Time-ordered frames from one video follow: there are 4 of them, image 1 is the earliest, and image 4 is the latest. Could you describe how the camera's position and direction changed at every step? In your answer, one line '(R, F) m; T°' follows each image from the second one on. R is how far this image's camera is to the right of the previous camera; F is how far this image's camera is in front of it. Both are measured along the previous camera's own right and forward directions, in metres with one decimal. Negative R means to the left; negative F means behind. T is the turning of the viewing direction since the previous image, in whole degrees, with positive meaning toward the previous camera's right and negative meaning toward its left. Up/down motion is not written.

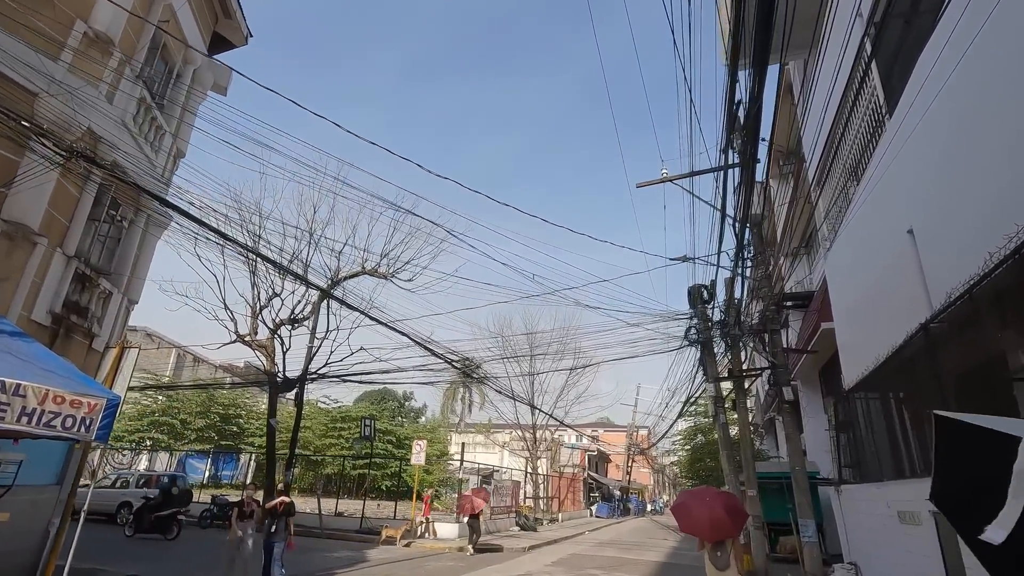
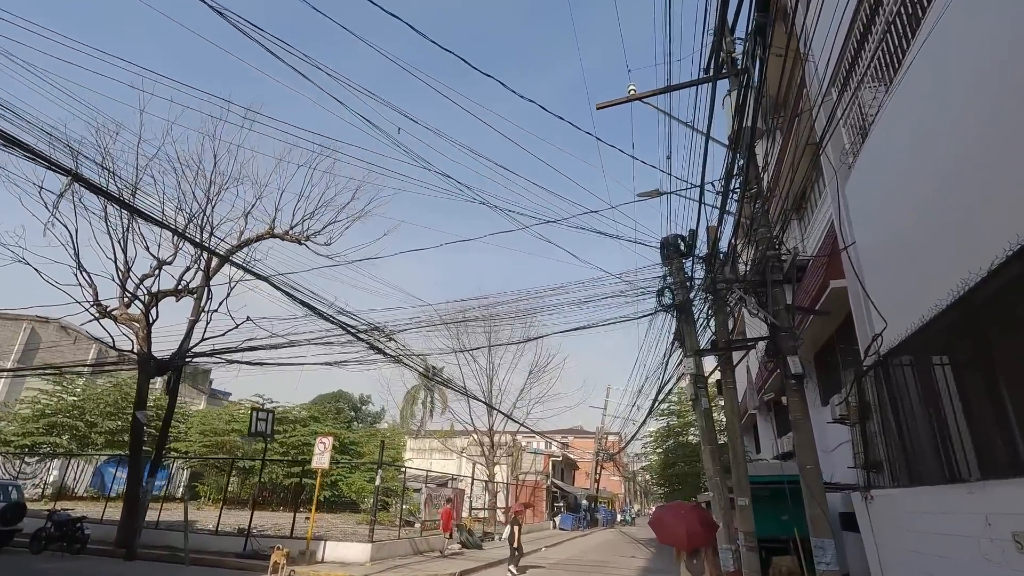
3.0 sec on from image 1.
(+1.0, +2.9) m; +3°
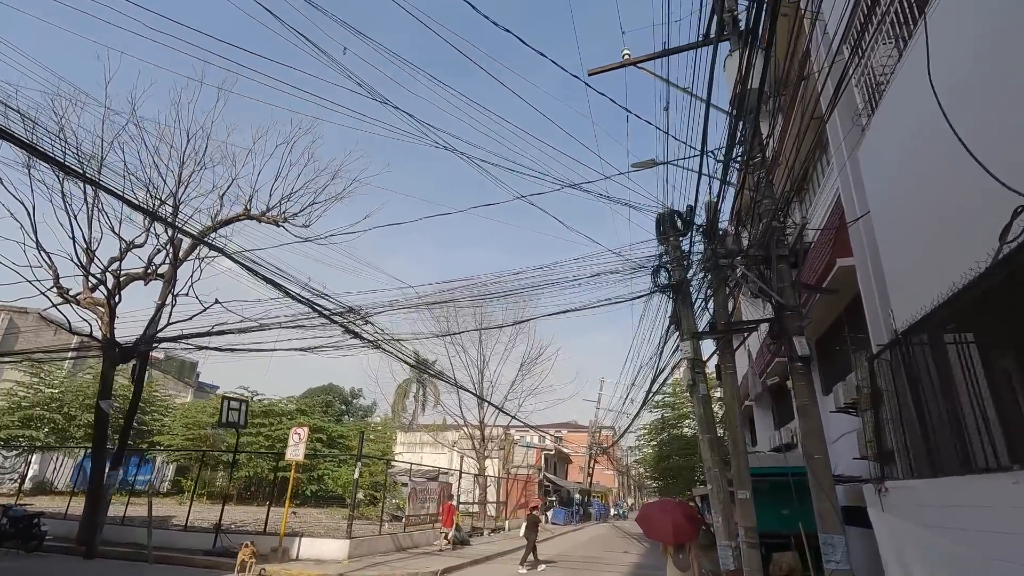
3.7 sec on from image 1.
(+0.2, +0.7) m; +1°
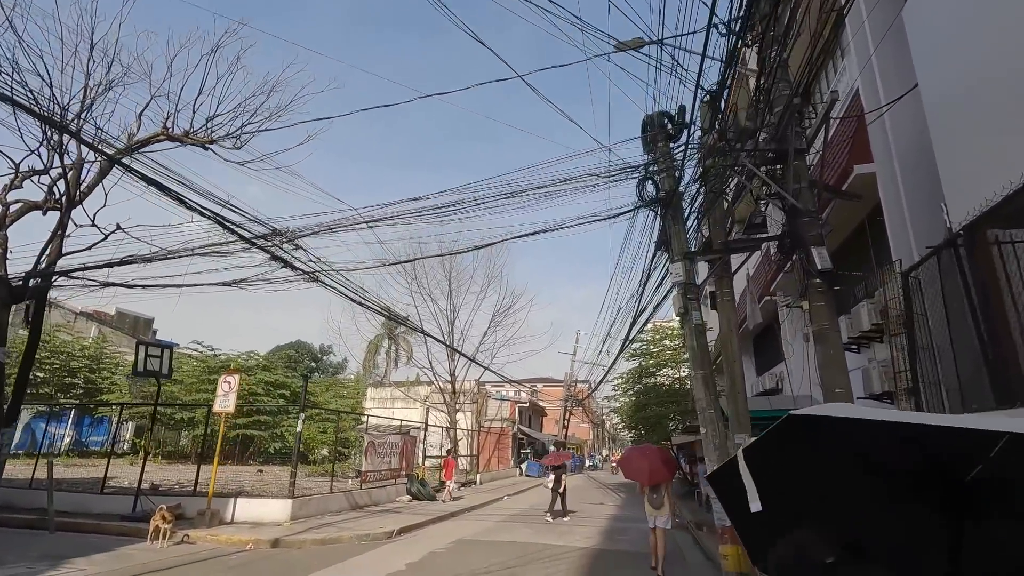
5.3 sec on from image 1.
(+0.2, +1.4) m; +2°
